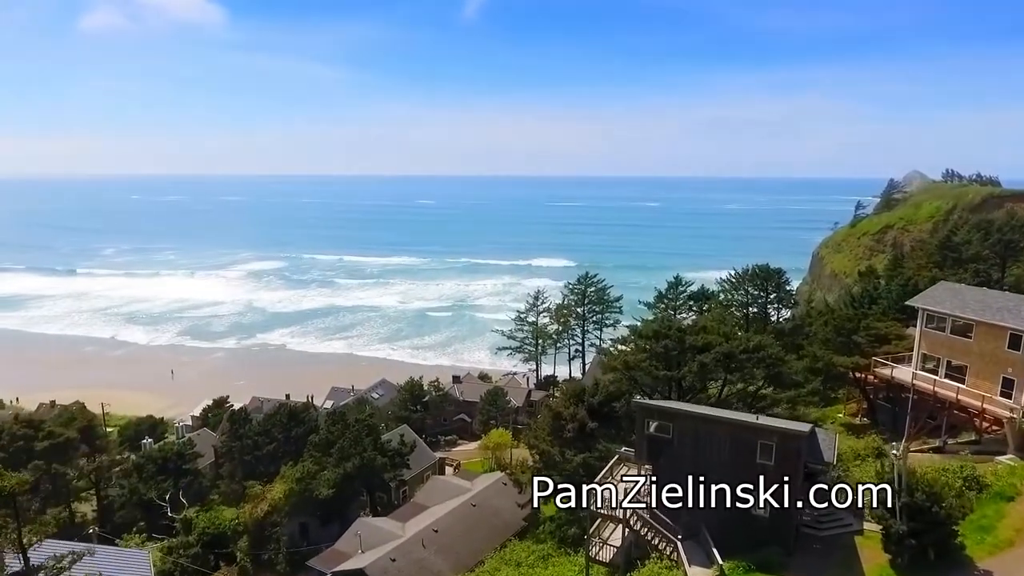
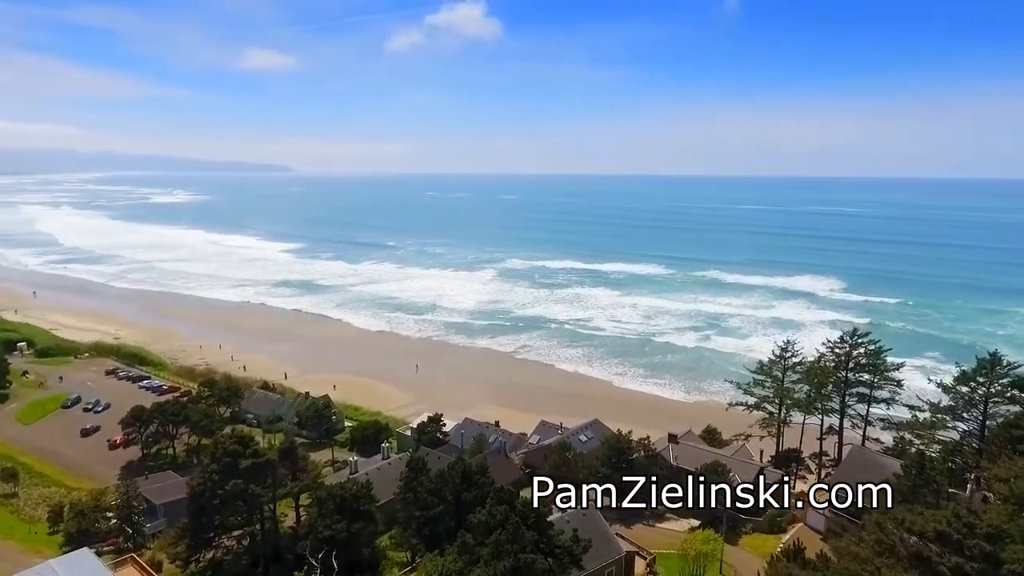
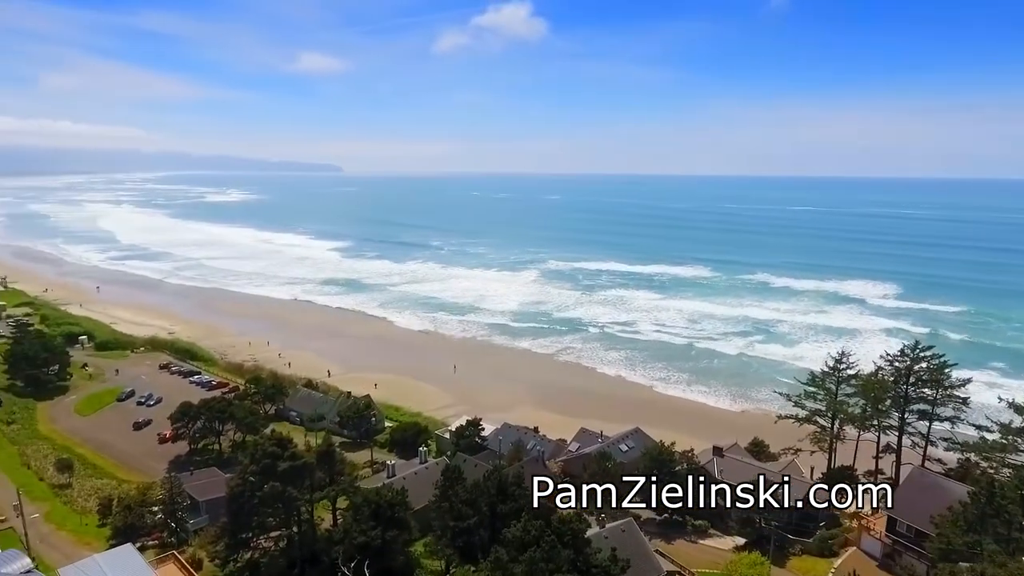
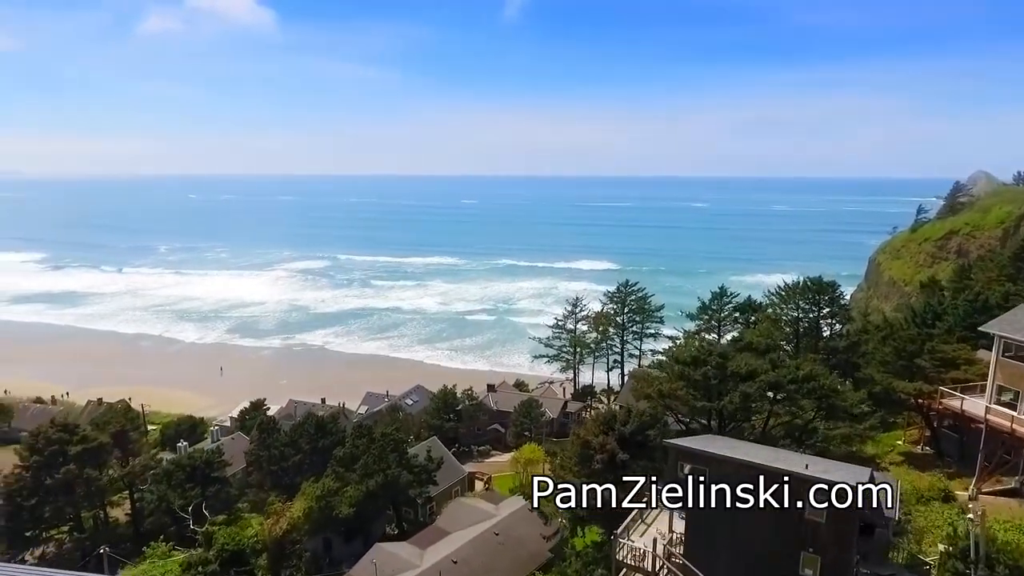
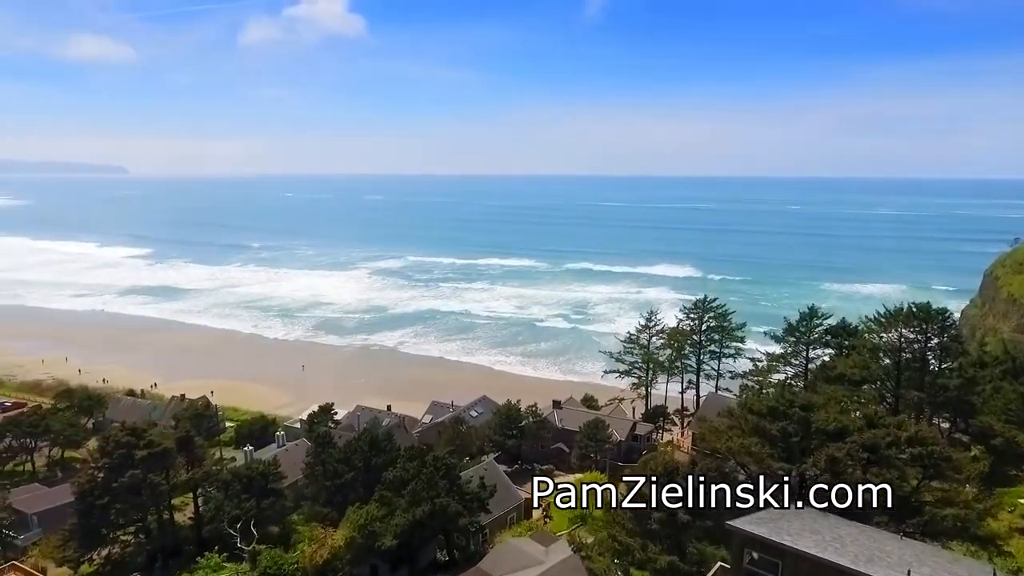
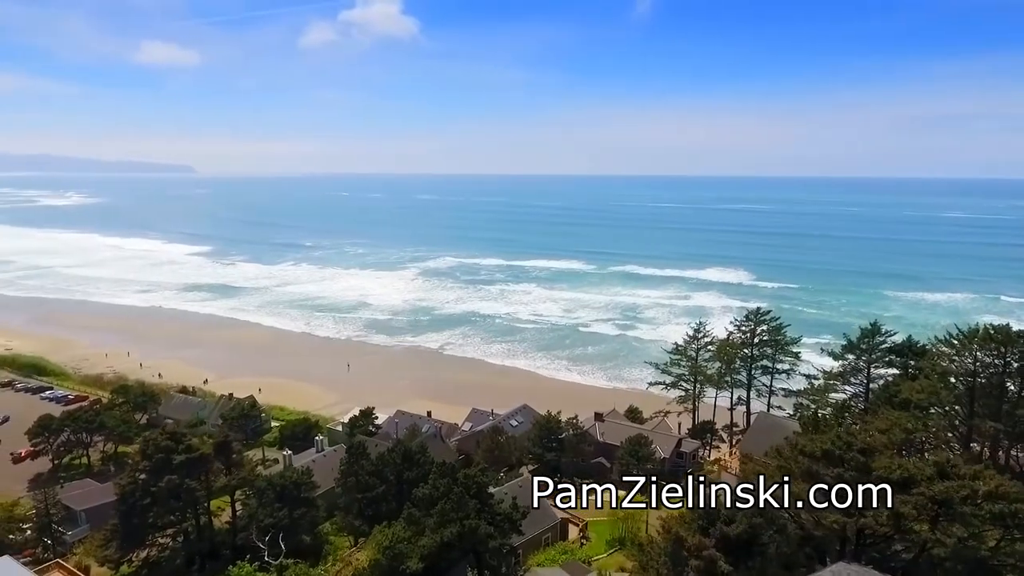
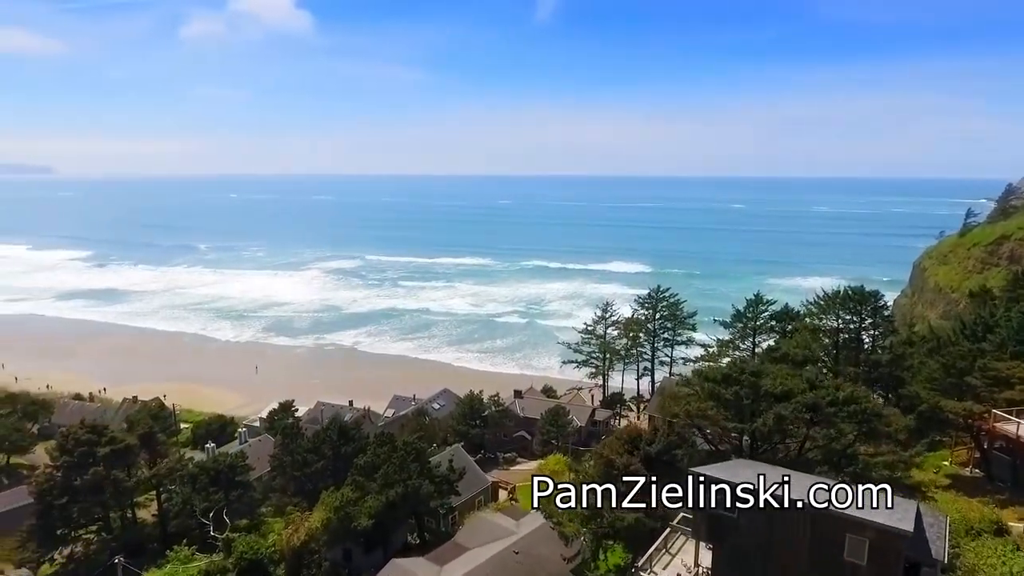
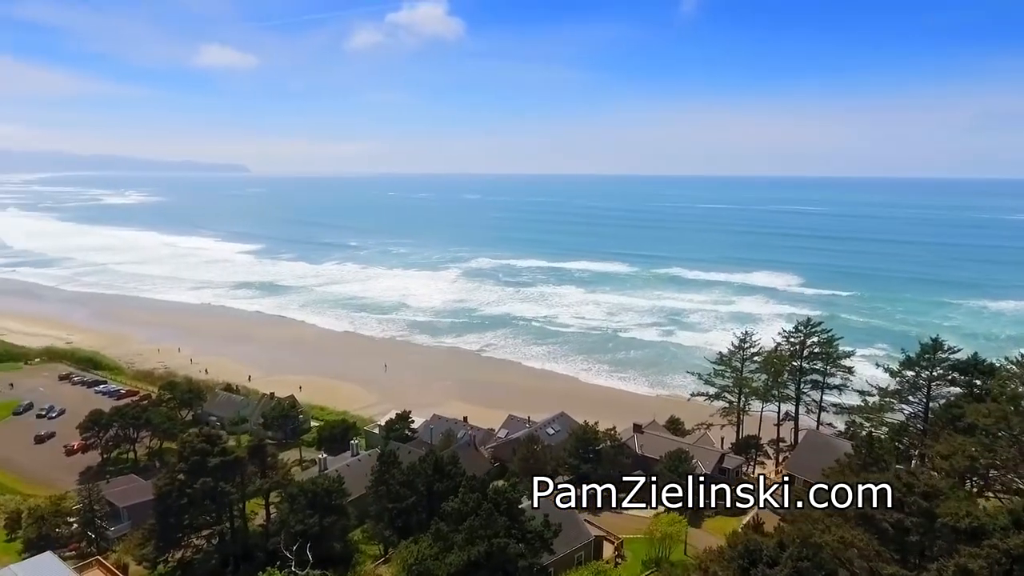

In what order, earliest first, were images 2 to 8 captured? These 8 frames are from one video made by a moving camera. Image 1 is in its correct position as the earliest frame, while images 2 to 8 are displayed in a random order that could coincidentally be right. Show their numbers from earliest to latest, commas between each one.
4, 7, 5, 6, 8, 2, 3
